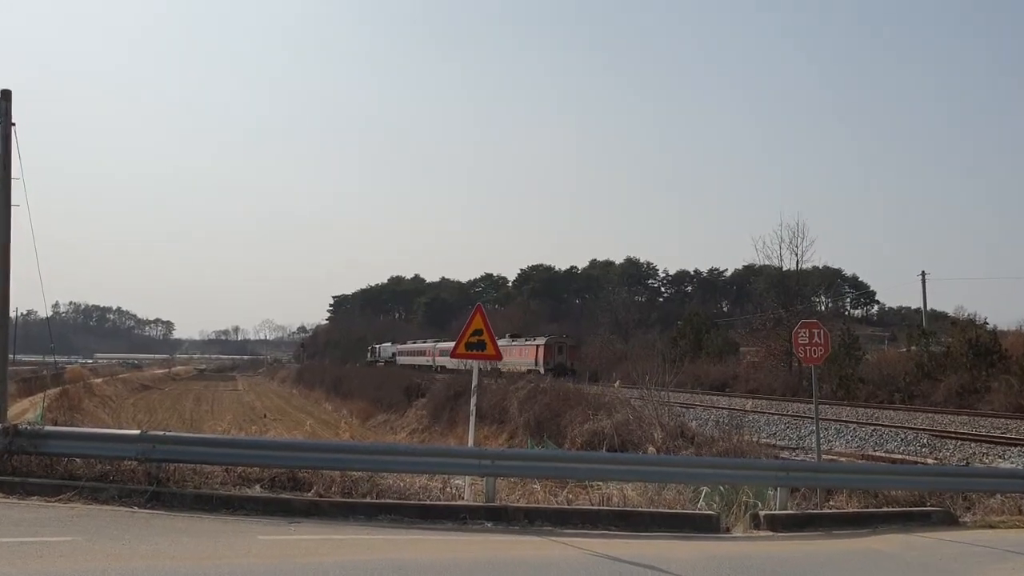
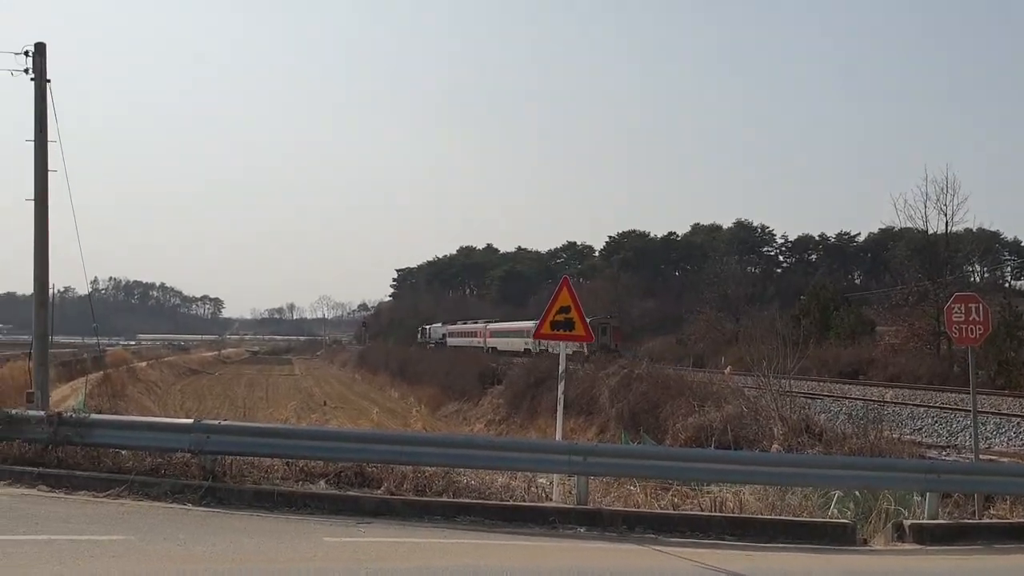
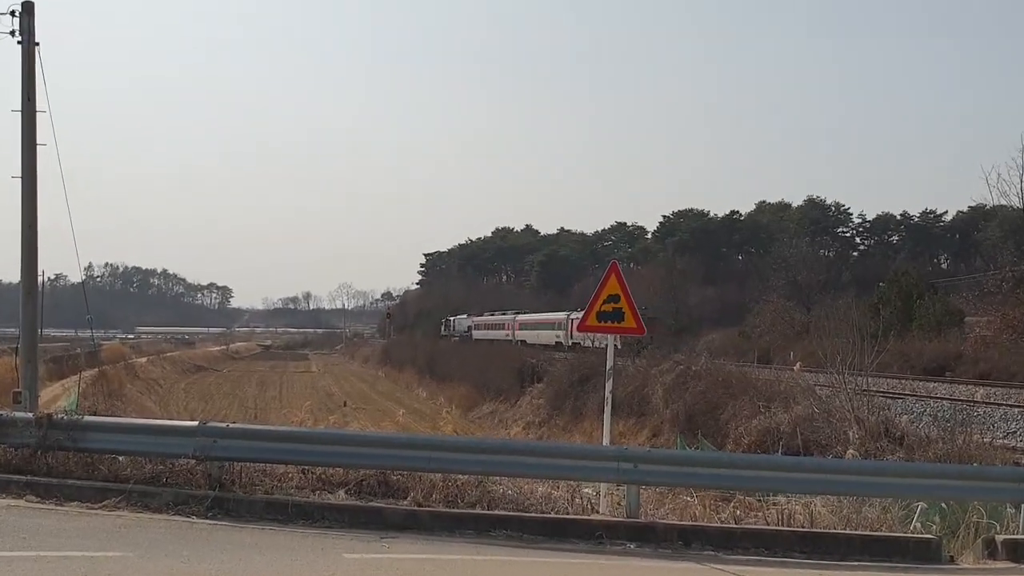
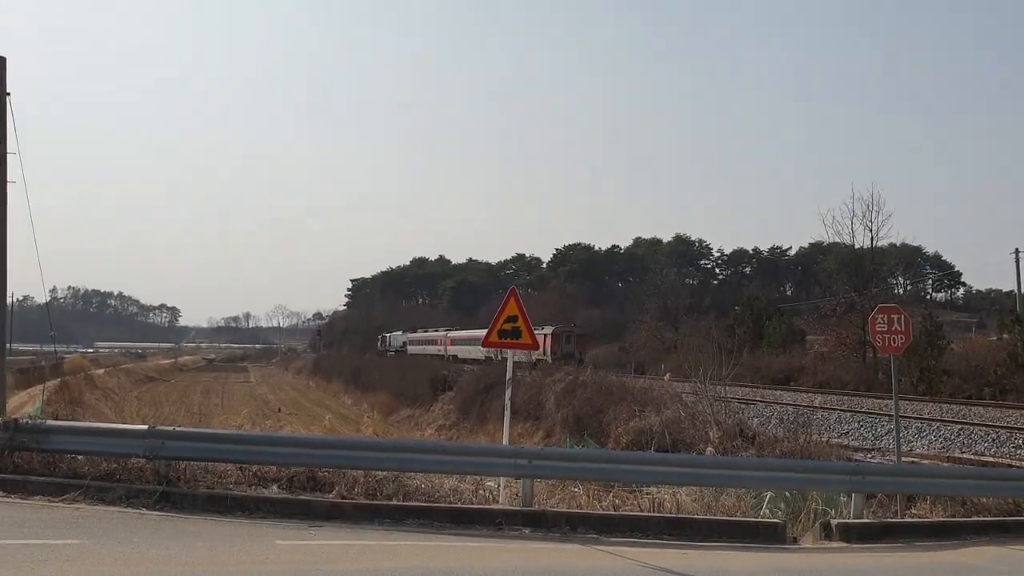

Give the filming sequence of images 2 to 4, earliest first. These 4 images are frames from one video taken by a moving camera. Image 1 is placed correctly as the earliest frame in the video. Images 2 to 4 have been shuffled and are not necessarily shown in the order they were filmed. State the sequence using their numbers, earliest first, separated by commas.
4, 2, 3
